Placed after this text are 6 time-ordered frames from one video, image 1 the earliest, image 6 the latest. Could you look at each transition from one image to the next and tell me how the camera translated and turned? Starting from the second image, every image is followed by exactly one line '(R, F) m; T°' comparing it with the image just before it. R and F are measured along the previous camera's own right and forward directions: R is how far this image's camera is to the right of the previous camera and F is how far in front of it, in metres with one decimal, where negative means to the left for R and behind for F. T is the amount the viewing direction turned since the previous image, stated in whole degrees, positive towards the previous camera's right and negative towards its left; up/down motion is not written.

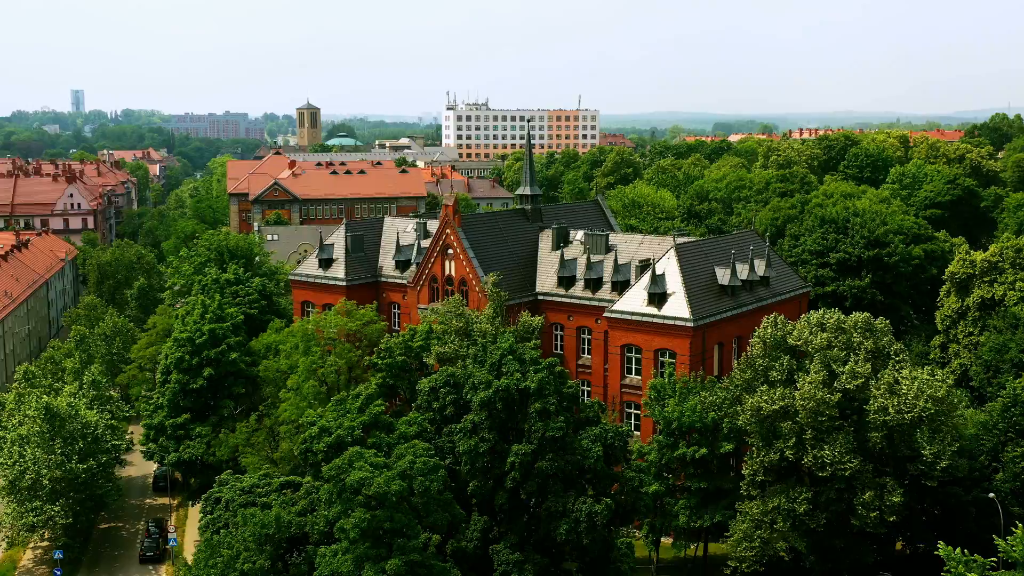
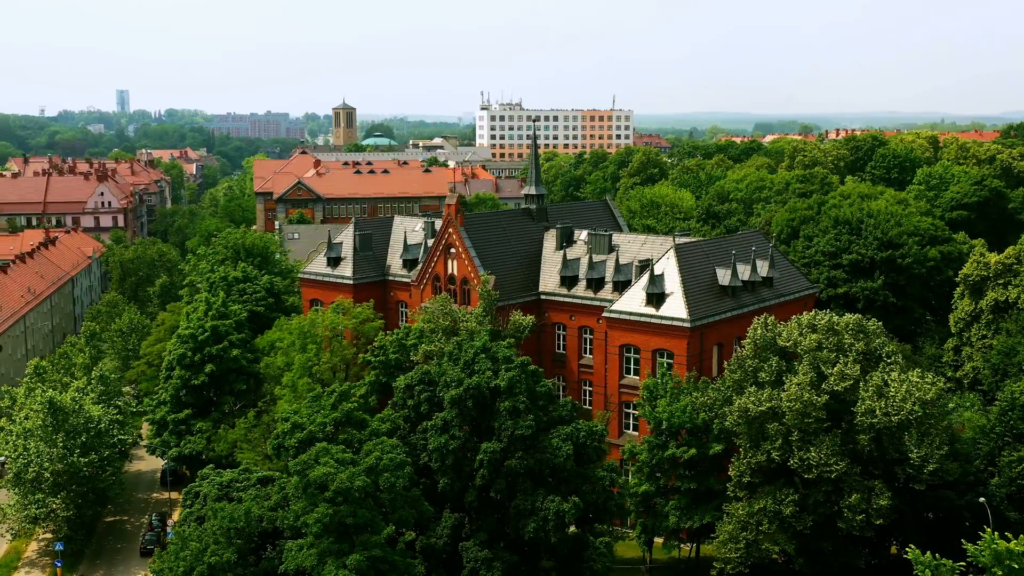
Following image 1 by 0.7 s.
(+1.6, -0.1) m; -2°
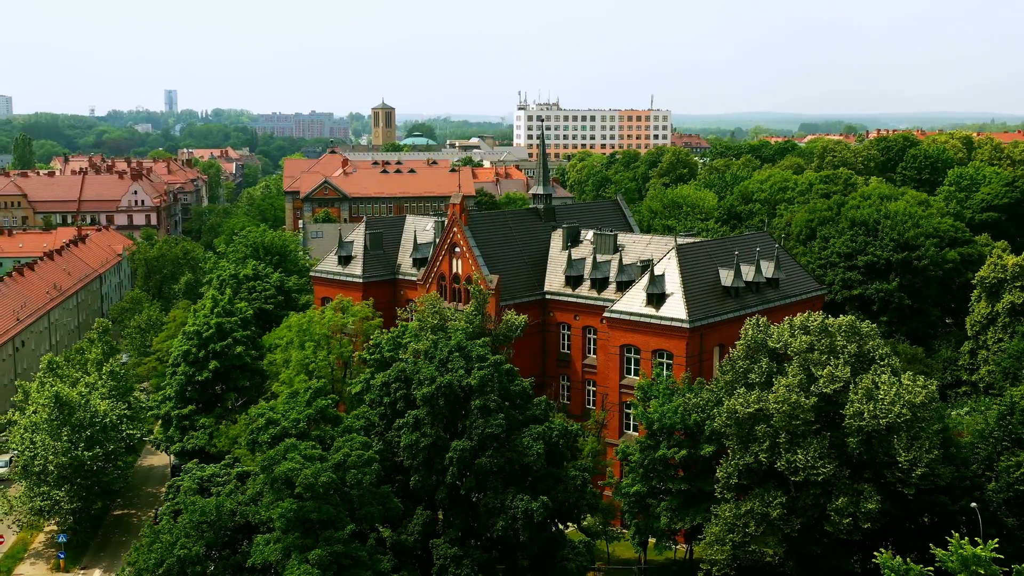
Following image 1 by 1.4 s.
(+1.7, -0.1) m; -2°
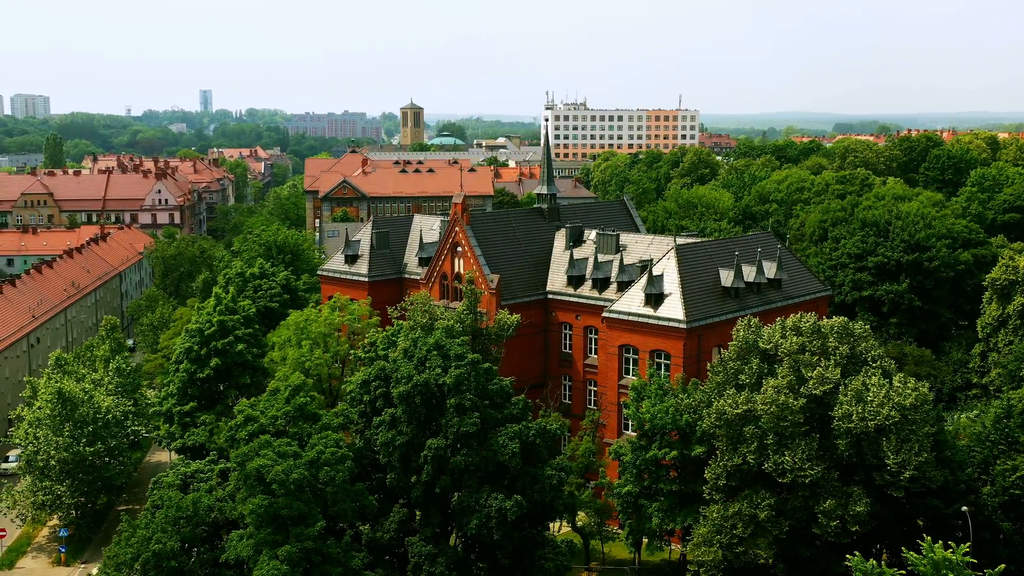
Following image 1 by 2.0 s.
(+1.3, 0.0) m; -2°
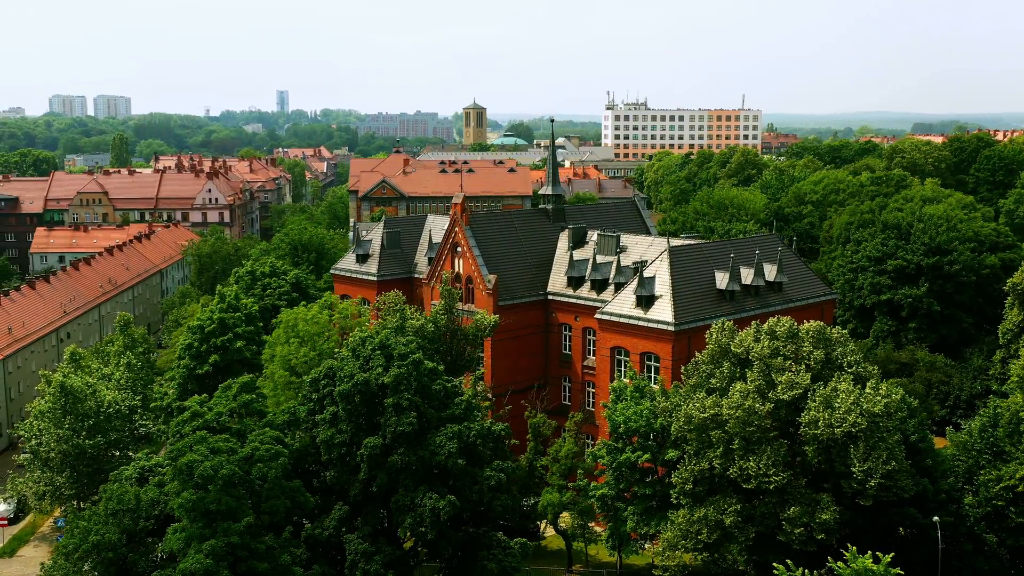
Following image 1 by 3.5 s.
(+3.2, 0.0) m; -3°
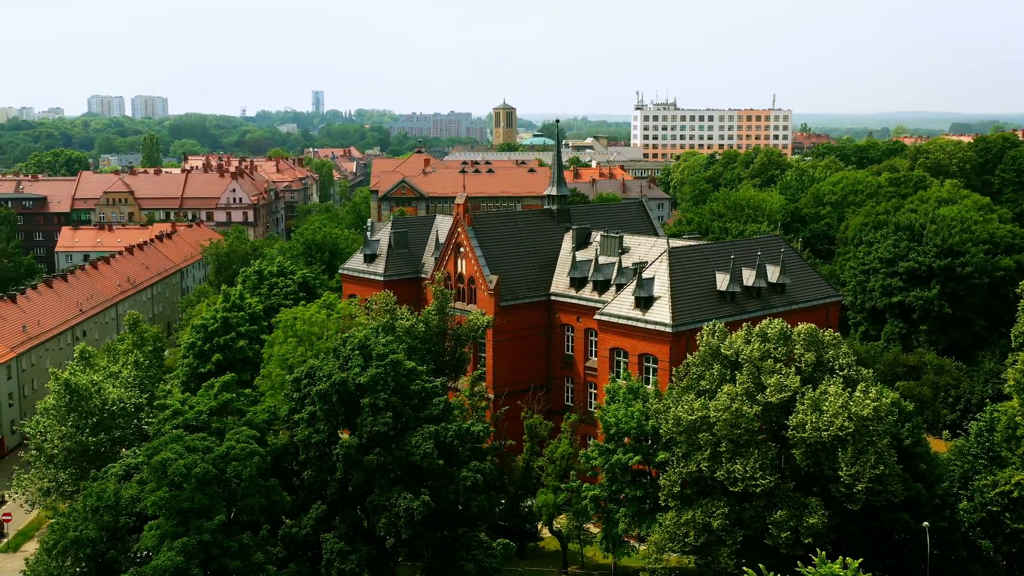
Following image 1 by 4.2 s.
(+1.4, 0.0) m; -2°
